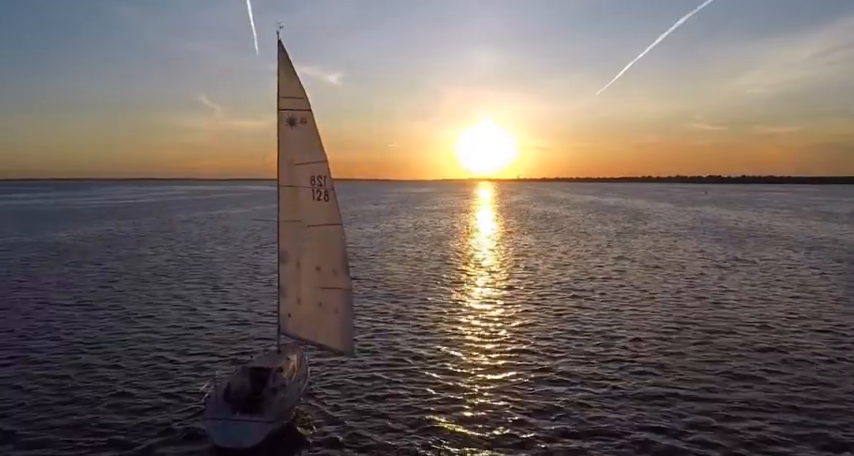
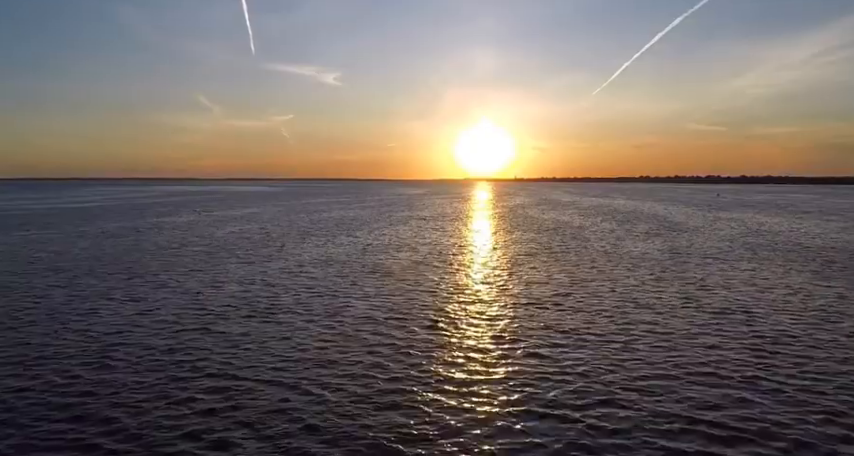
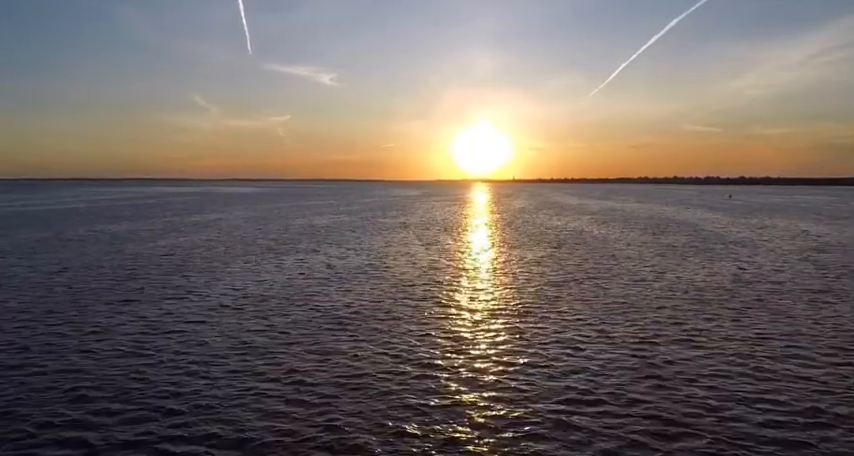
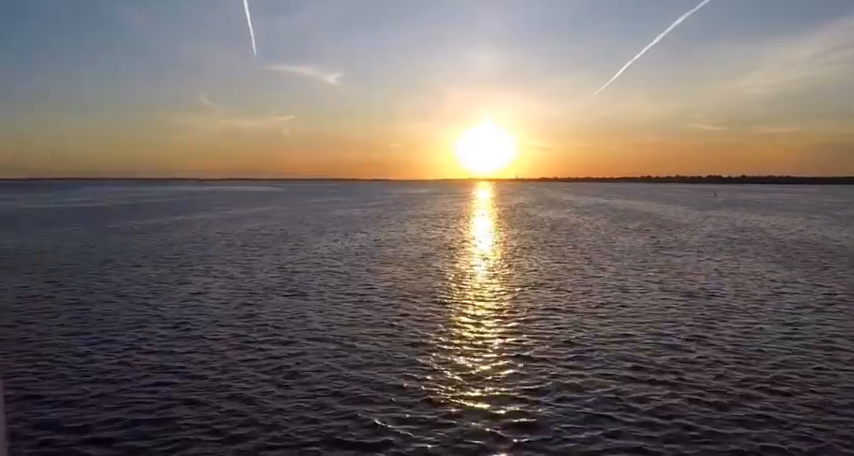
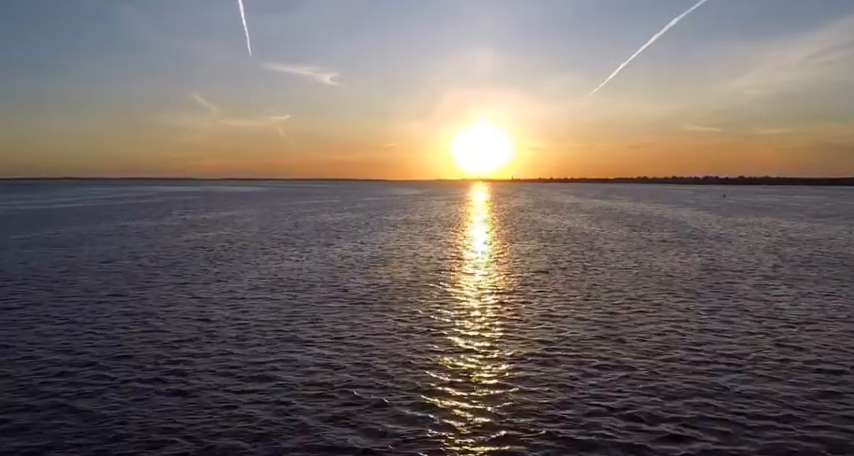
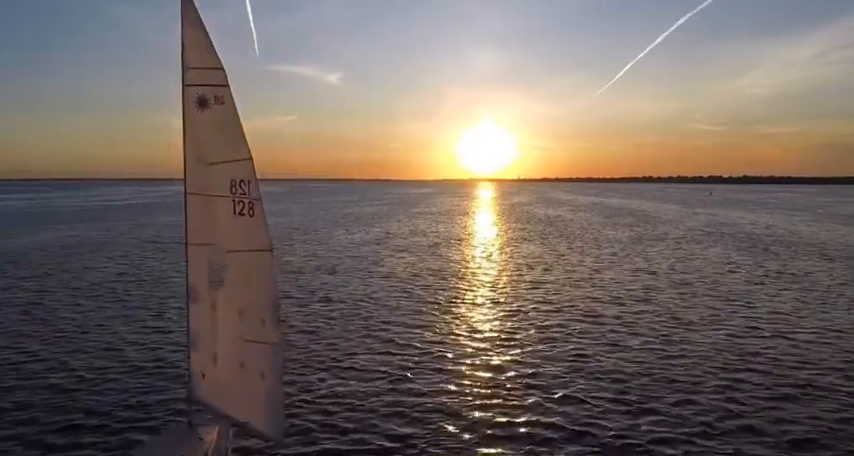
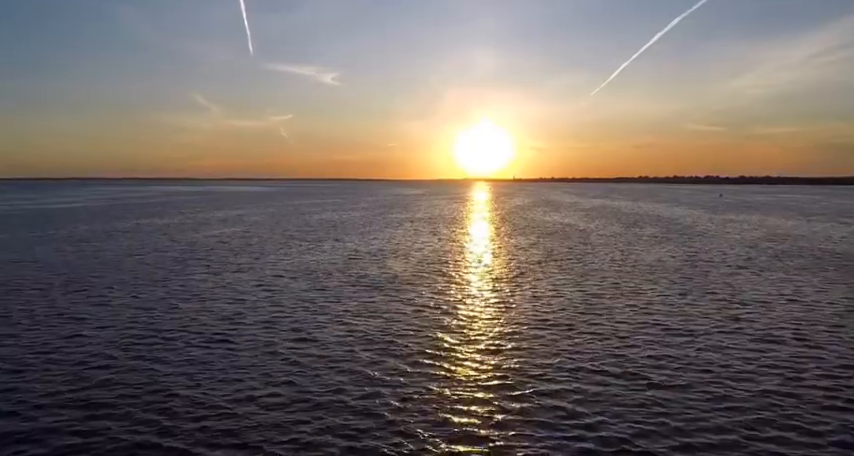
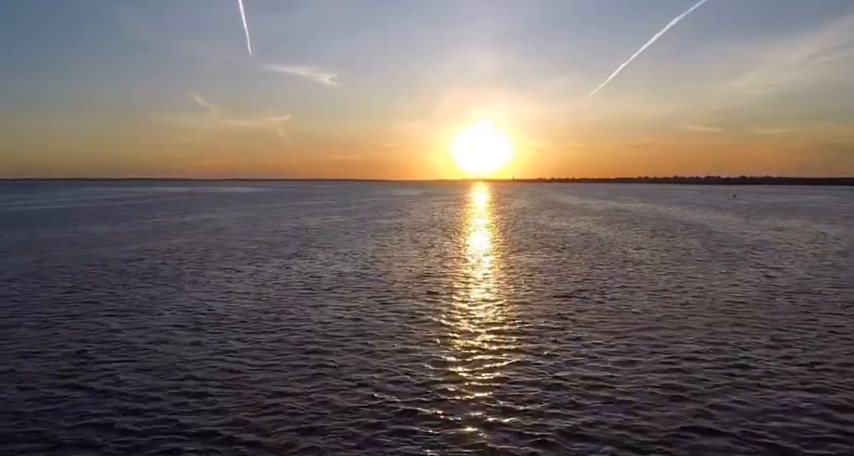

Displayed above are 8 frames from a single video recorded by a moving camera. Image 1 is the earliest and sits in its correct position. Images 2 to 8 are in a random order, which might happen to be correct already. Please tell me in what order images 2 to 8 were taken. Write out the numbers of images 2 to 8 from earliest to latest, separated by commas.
6, 4, 2, 7, 5, 3, 8
